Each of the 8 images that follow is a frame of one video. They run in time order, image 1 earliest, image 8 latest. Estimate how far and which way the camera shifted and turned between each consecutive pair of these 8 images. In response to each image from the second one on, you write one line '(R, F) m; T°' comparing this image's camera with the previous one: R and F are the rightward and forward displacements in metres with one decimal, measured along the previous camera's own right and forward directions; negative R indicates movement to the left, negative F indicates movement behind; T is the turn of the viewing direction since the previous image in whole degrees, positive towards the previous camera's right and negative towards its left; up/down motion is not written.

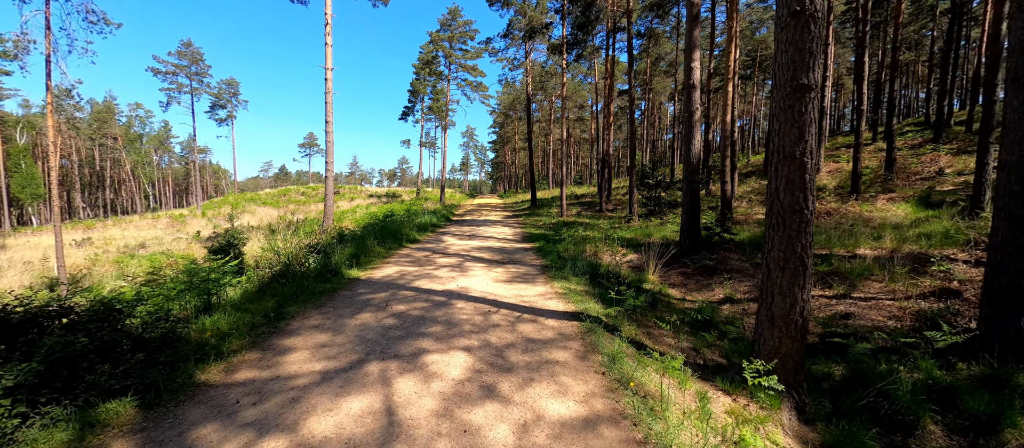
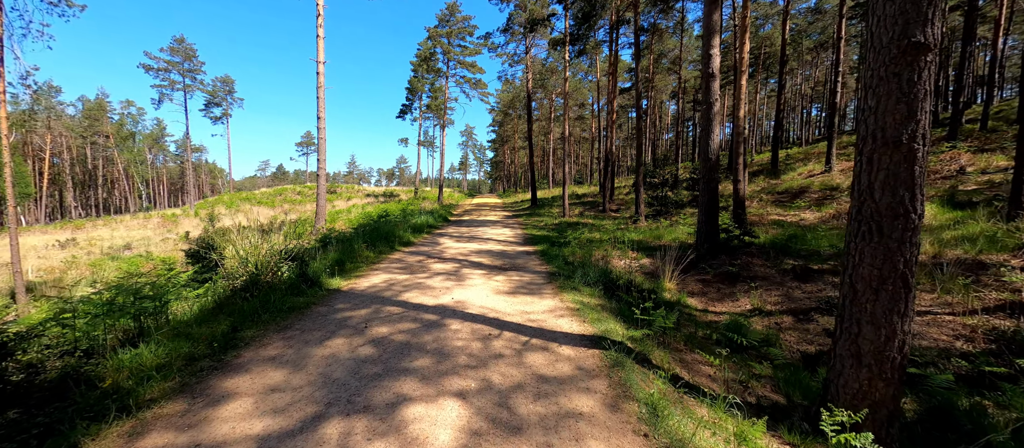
(-0.1, +0.8) m; 0°
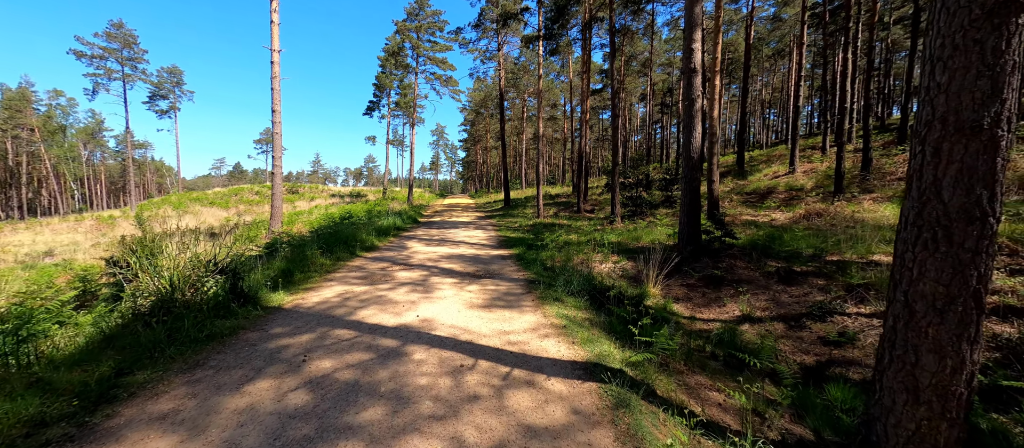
(0.0, +0.7) m; +4°
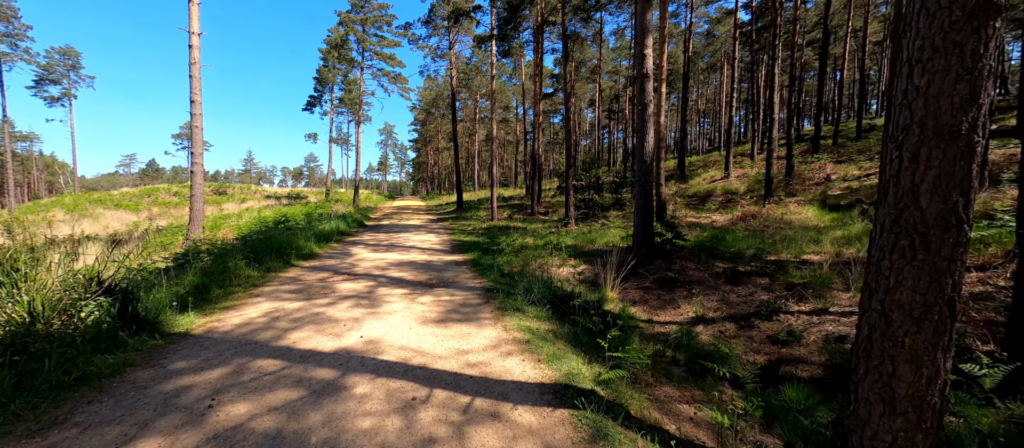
(-0.1, +0.4) m; +7°
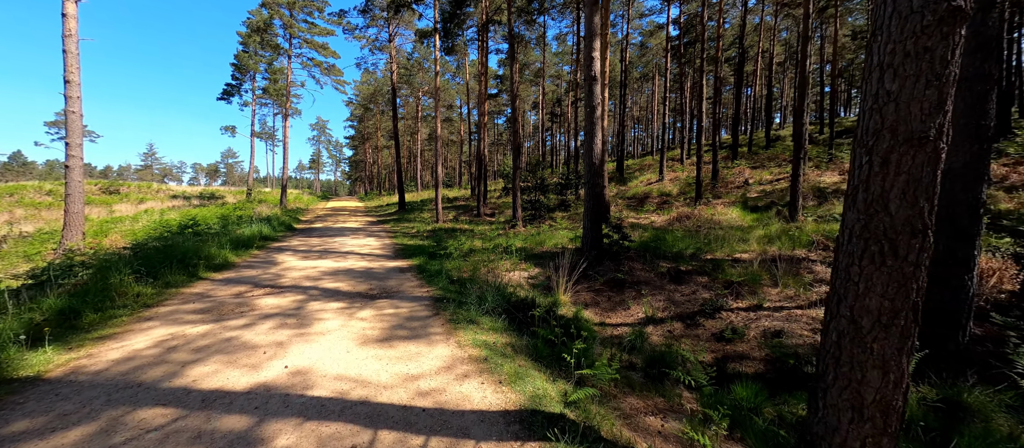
(-0.1, +0.4) m; +8°
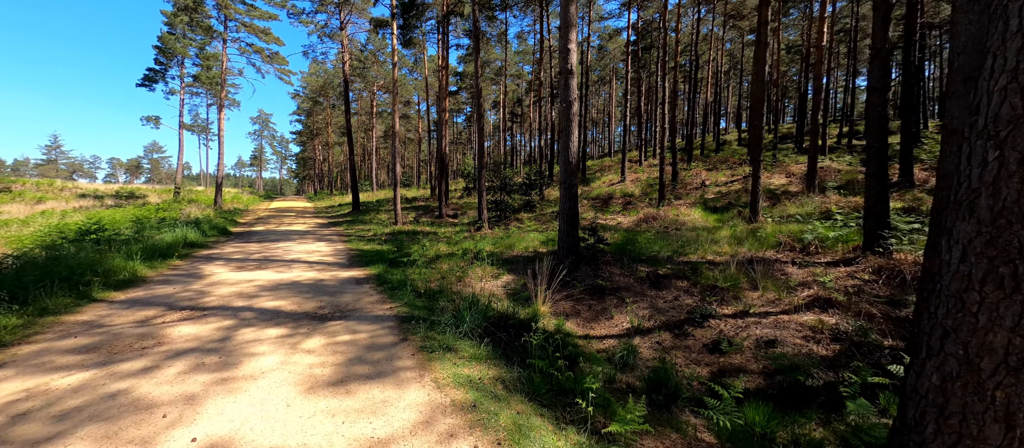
(-0.3, +0.7) m; +6°
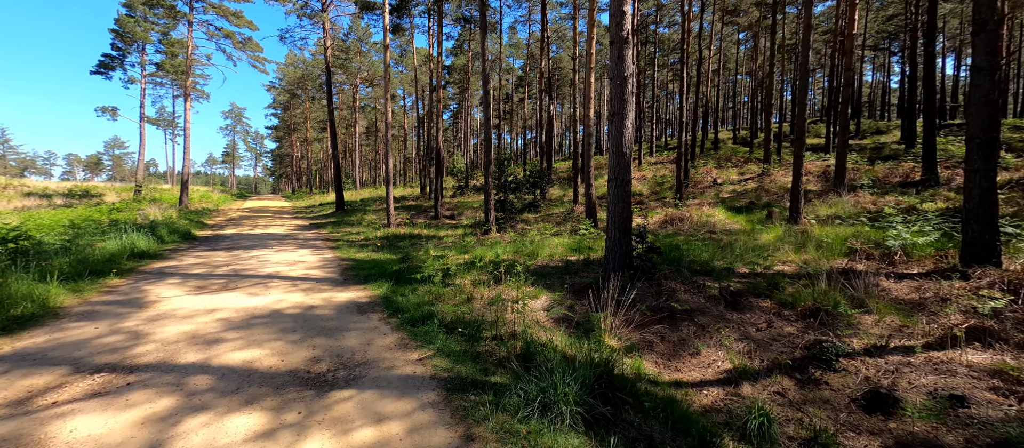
(-0.9, +1.6) m; +3°
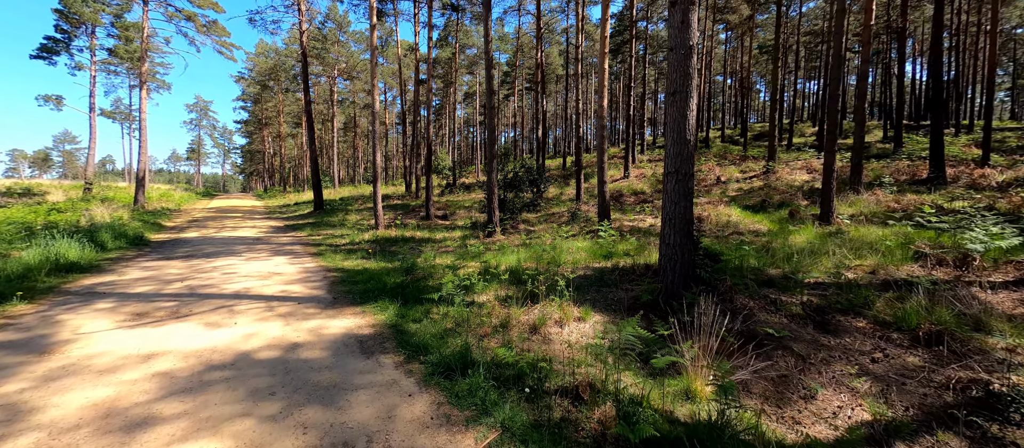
(-0.8, +1.3) m; +3°
